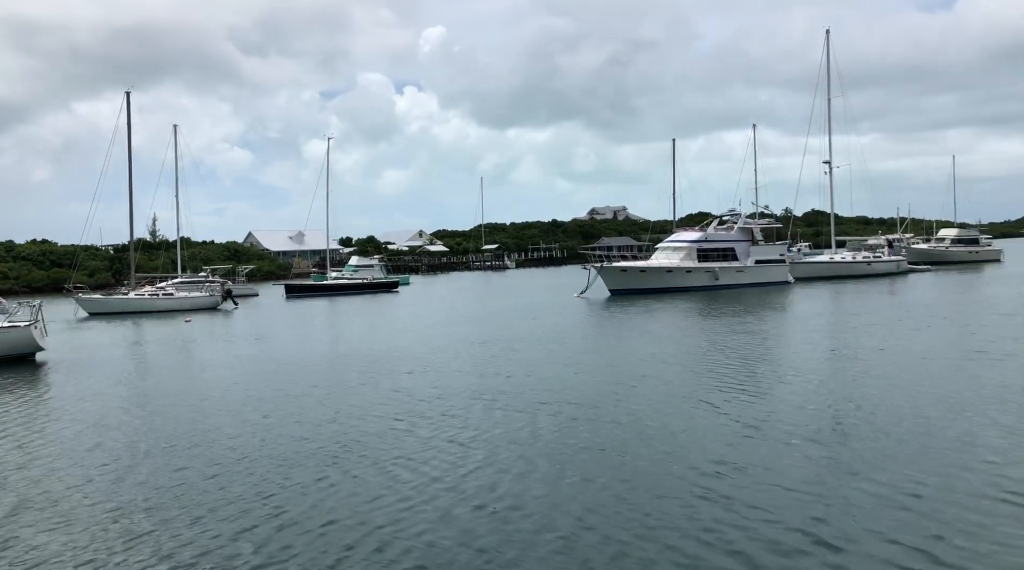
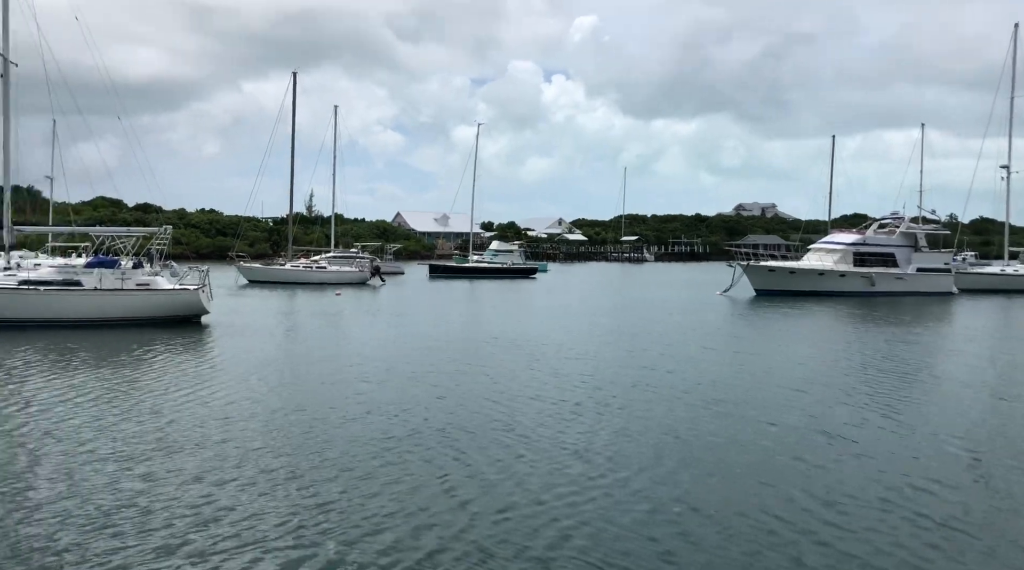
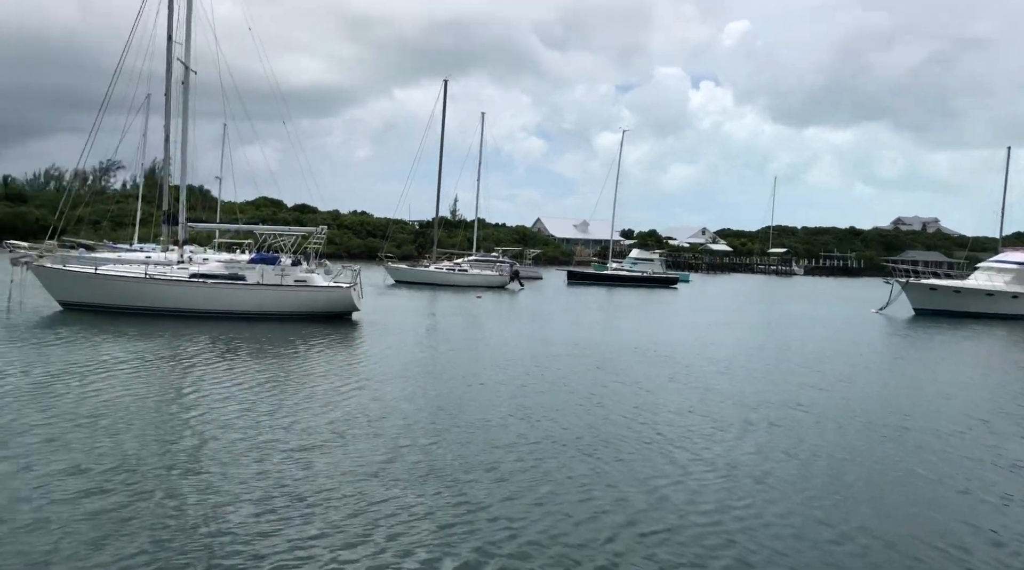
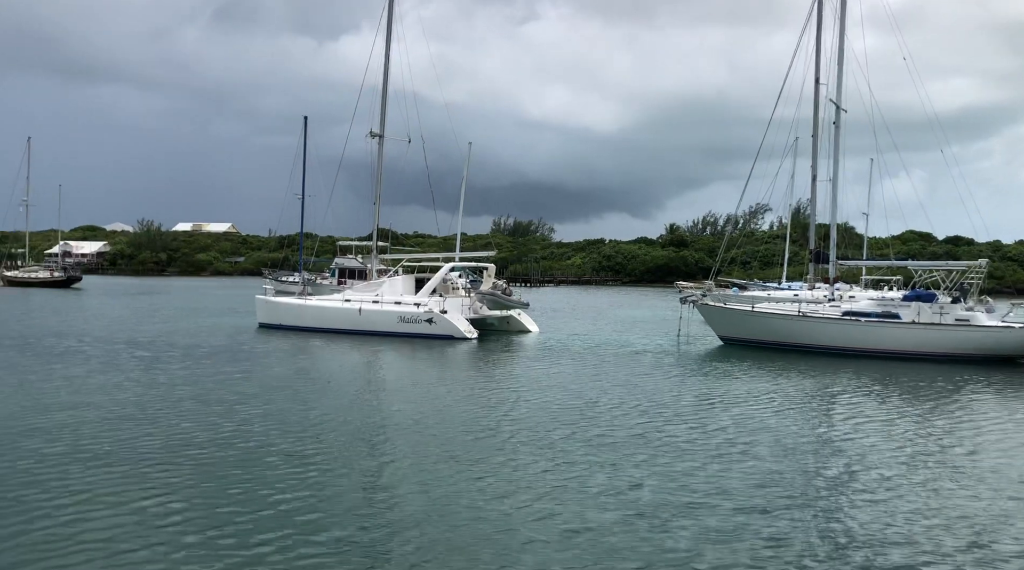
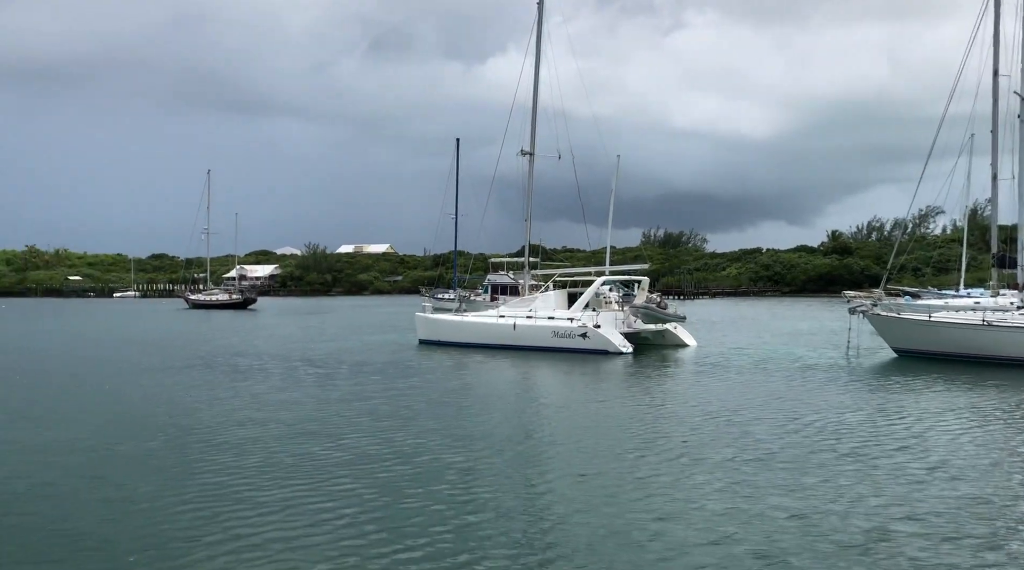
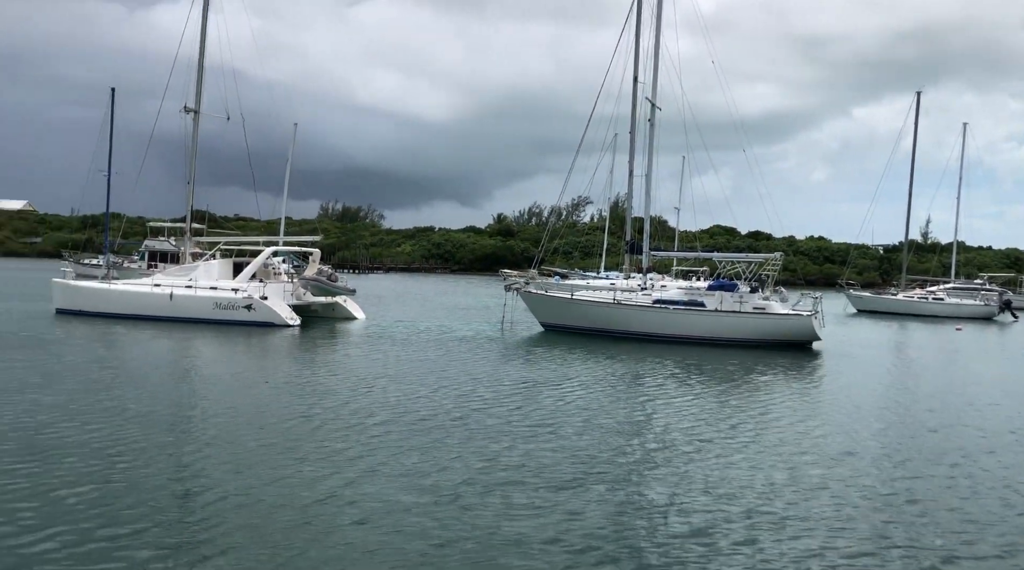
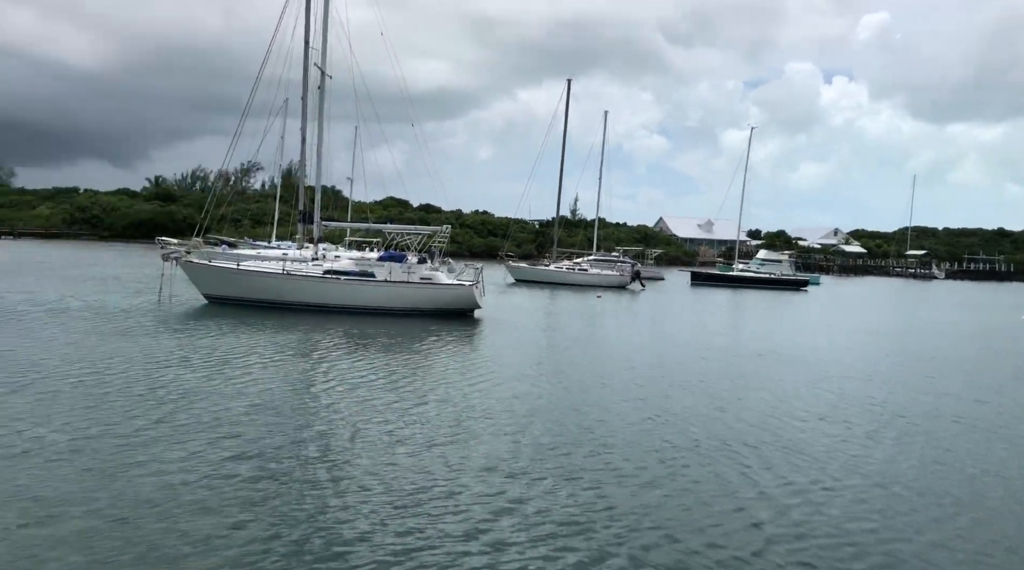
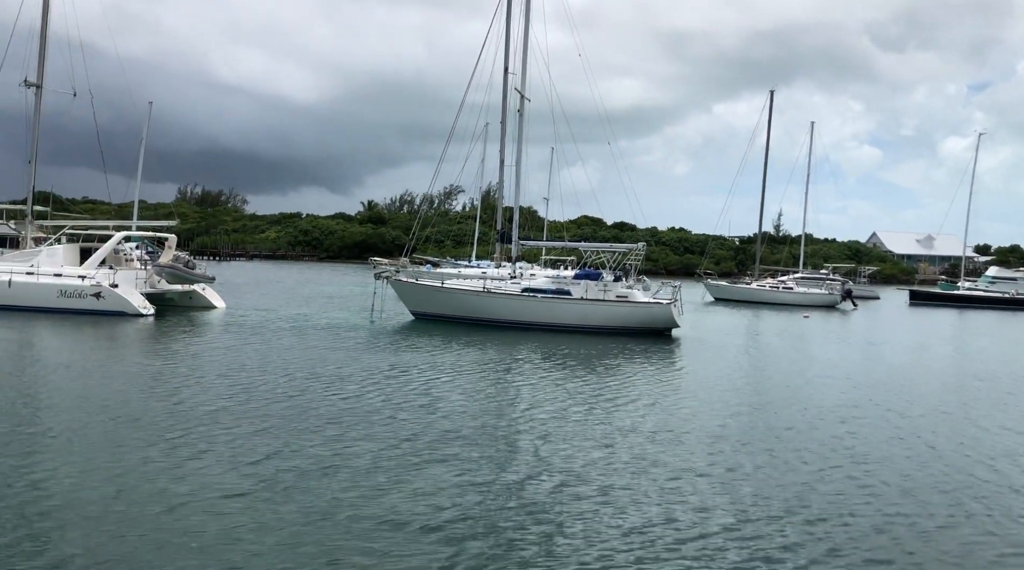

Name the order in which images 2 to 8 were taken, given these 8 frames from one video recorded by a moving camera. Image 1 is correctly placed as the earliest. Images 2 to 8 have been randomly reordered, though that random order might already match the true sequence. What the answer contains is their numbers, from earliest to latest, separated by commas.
2, 3, 7, 8, 6, 4, 5
